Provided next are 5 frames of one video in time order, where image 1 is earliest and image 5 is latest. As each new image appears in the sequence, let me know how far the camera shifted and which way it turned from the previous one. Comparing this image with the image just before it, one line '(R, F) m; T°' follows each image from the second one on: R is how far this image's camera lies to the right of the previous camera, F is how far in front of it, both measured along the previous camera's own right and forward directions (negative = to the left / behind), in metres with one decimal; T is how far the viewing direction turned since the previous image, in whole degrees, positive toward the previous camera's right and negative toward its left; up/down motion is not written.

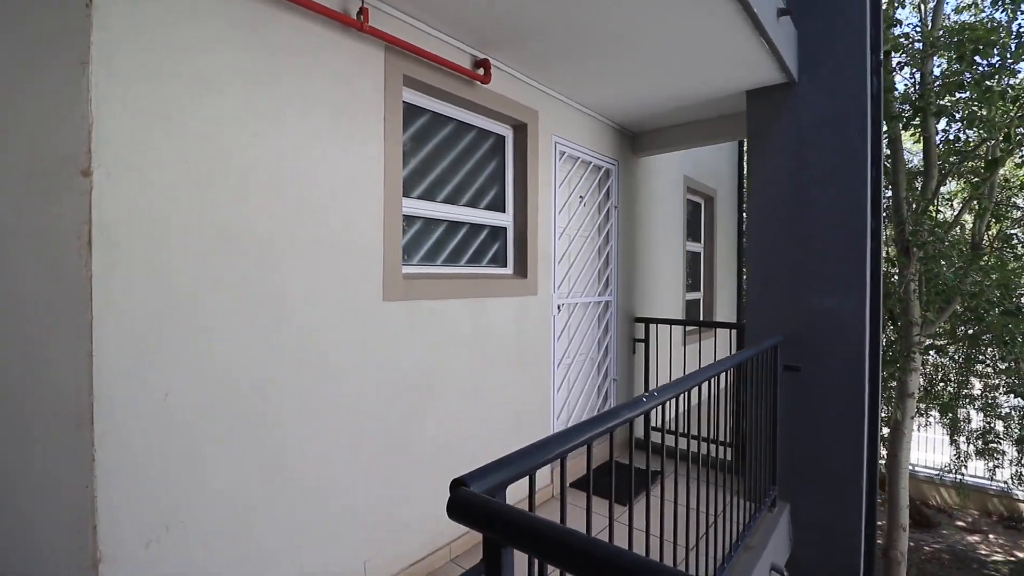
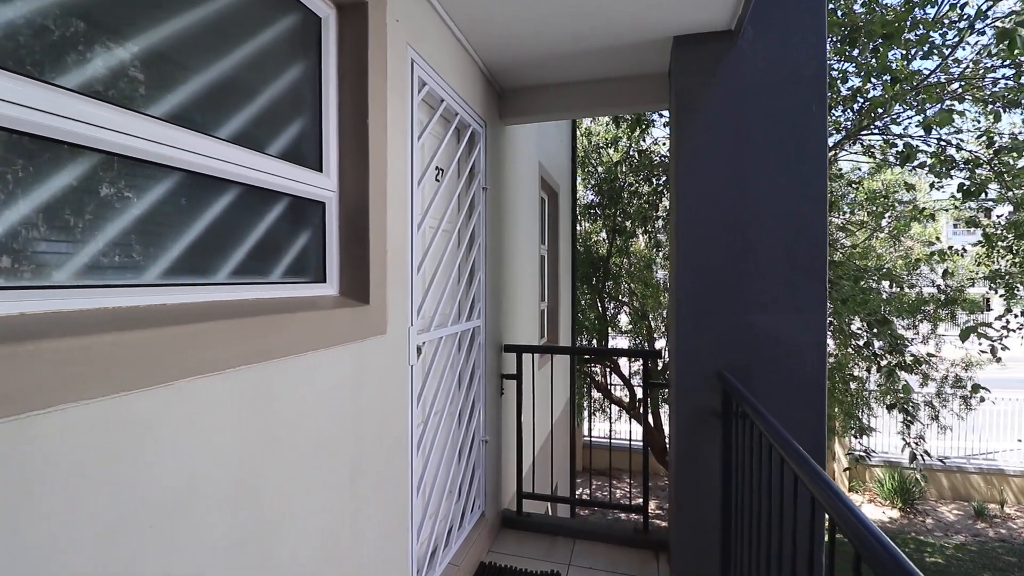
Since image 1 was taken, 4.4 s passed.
(-0.1, +1.3) m; +24°
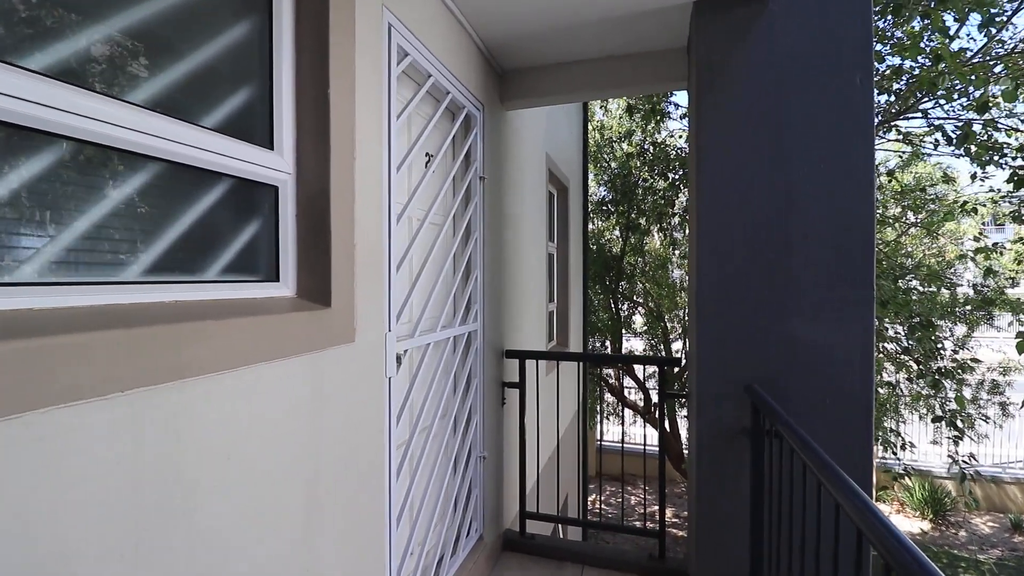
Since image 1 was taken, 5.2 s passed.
(+0.1, +0.2) m; -2°
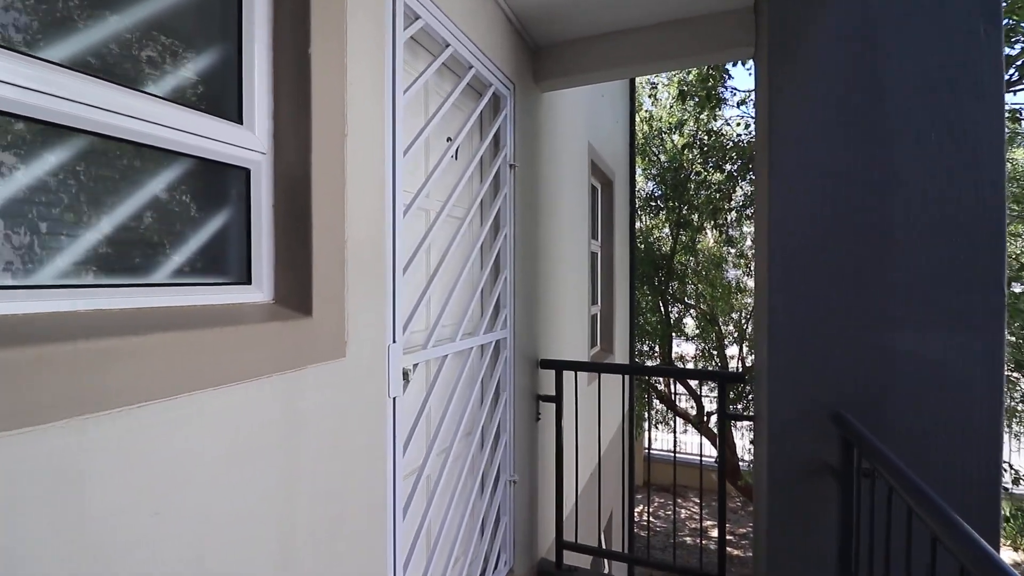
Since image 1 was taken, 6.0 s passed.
(0.0, +0.3) m; -5°
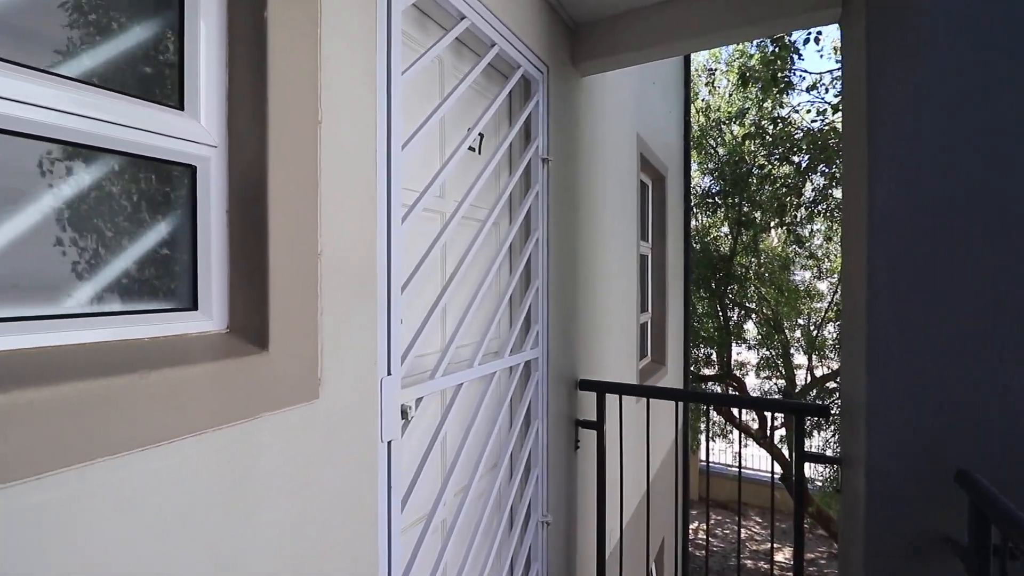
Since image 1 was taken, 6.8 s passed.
(+0.1, +0.2) m; -6°
